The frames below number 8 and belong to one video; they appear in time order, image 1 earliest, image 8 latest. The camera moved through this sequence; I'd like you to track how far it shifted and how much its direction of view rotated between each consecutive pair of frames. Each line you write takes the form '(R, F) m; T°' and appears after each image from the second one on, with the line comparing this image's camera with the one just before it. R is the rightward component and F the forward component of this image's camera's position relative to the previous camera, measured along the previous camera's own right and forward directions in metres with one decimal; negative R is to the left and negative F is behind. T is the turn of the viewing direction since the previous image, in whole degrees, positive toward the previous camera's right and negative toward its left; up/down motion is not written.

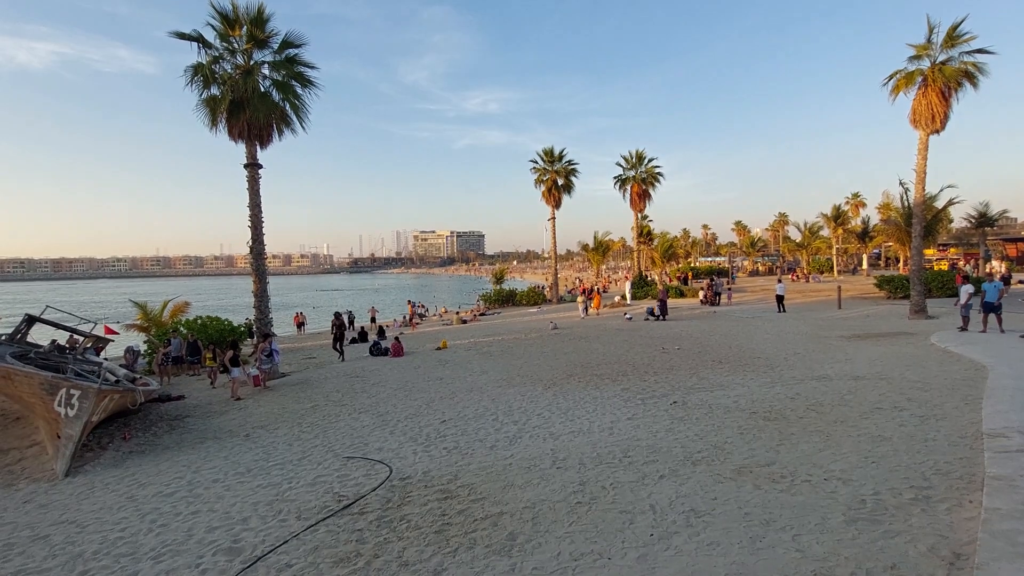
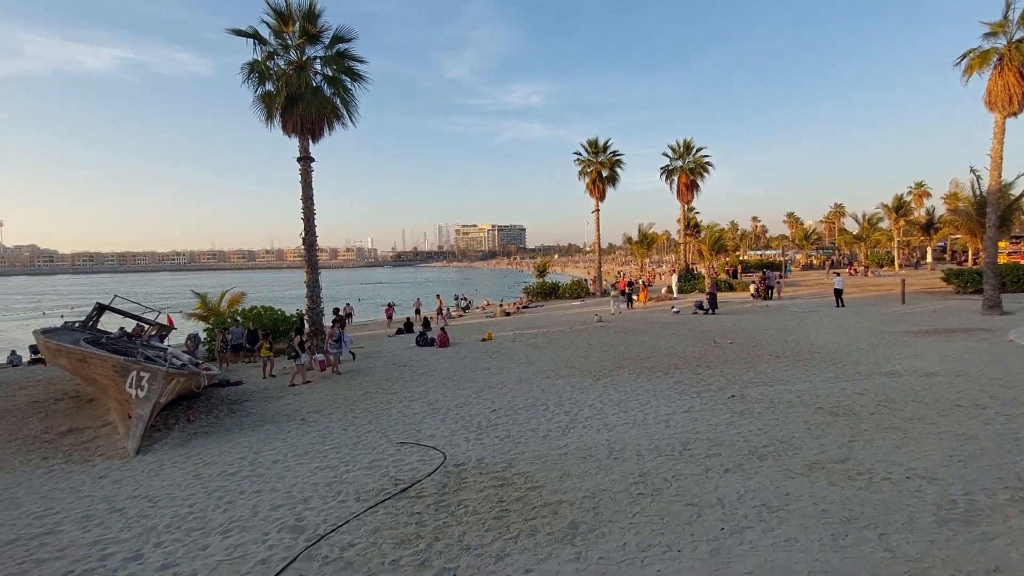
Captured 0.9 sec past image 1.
(-0.2, +0.1) m; -4°
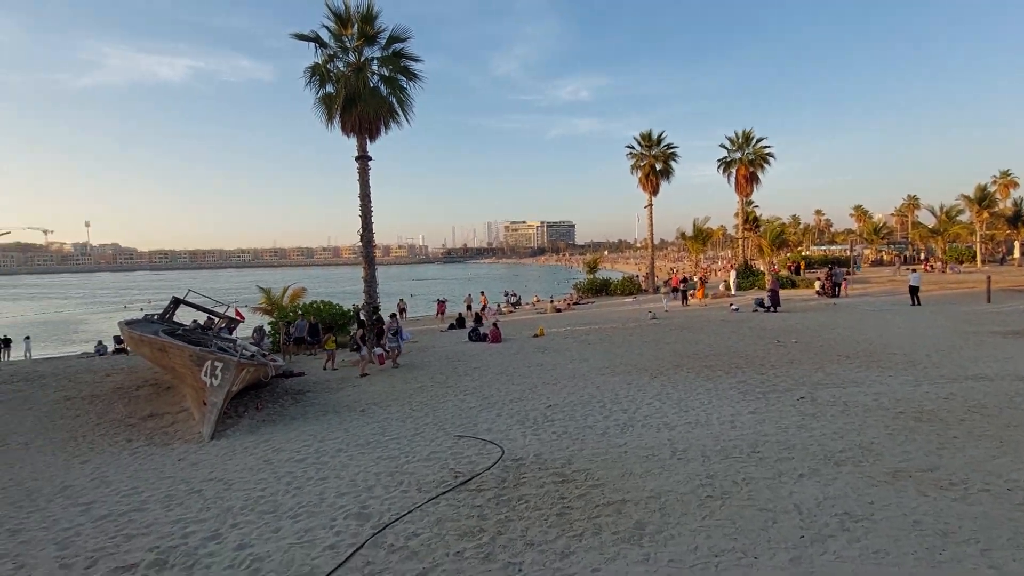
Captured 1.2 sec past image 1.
(-0.1, 0.0) m; -5°
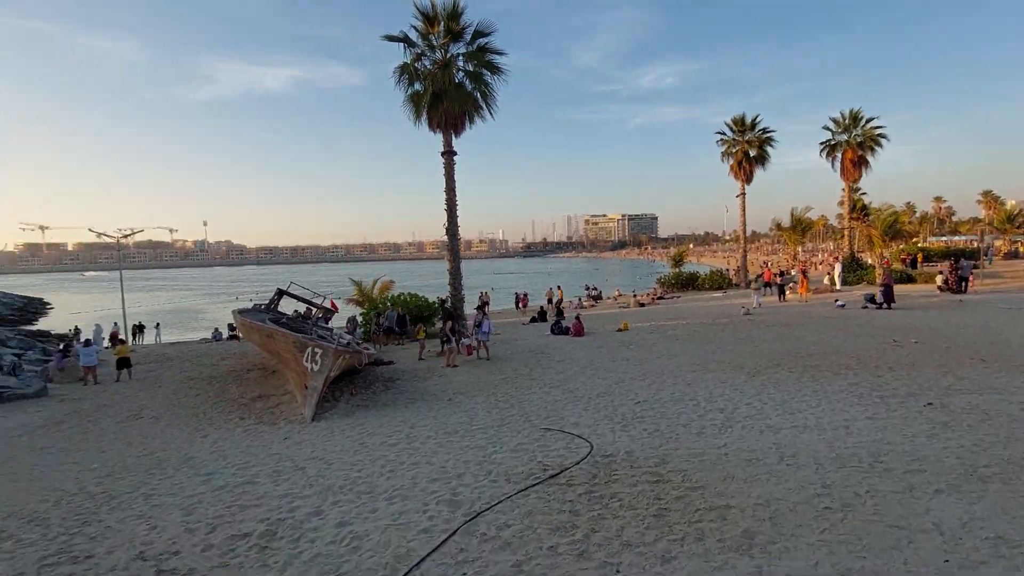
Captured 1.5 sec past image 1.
(-0.1, +0.1) m; -9°
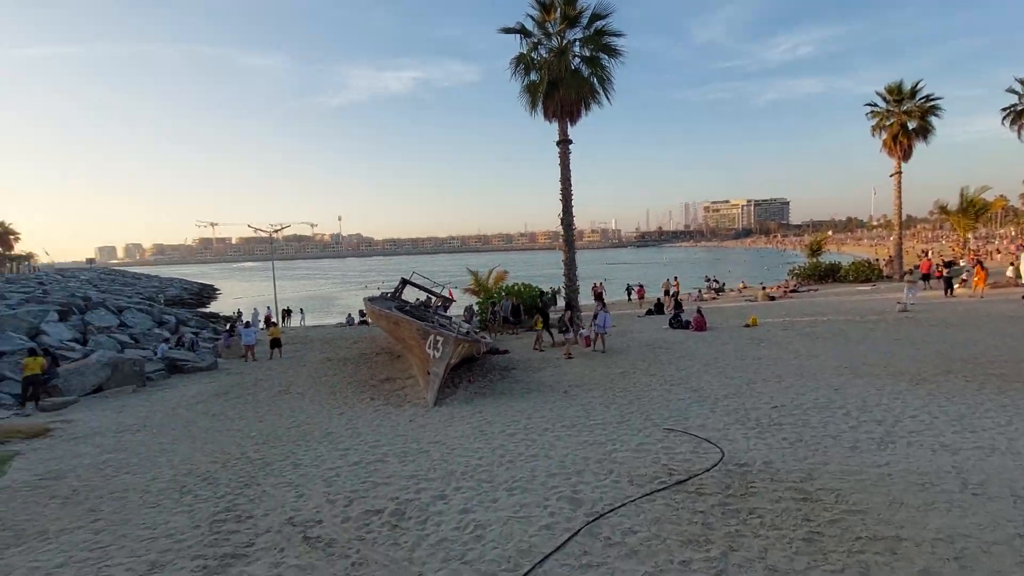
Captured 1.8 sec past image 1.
(-0.1, +0.1) m; -12°
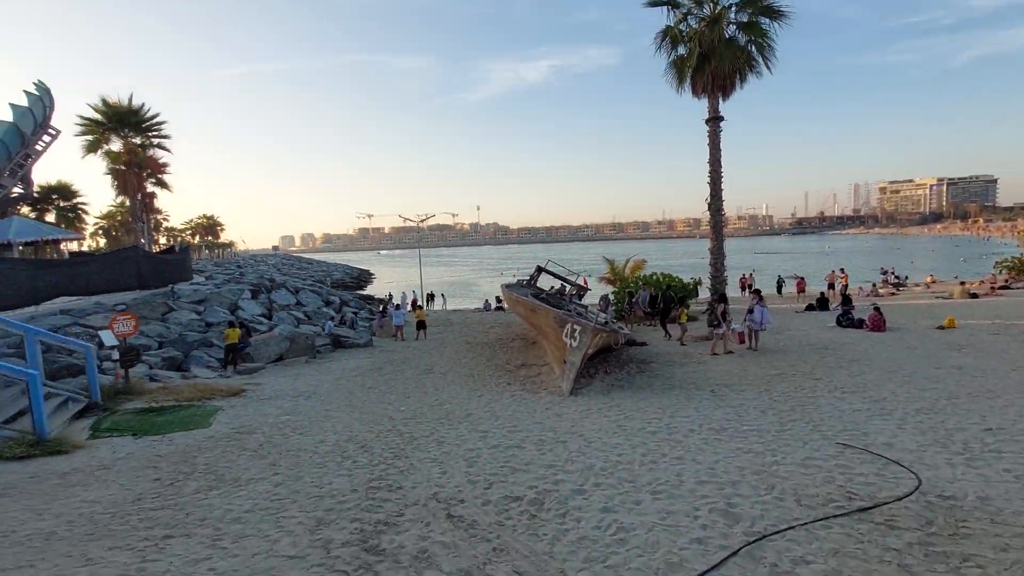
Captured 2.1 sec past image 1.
(-0.1, +0.2) m; -15°
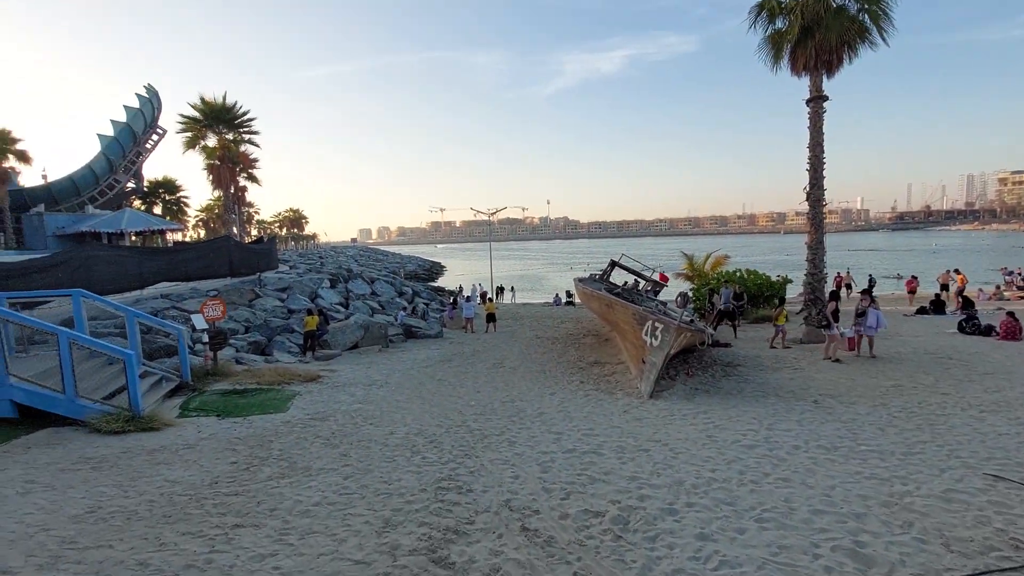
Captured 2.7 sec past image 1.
(-0.1, +0.5) m; -8°
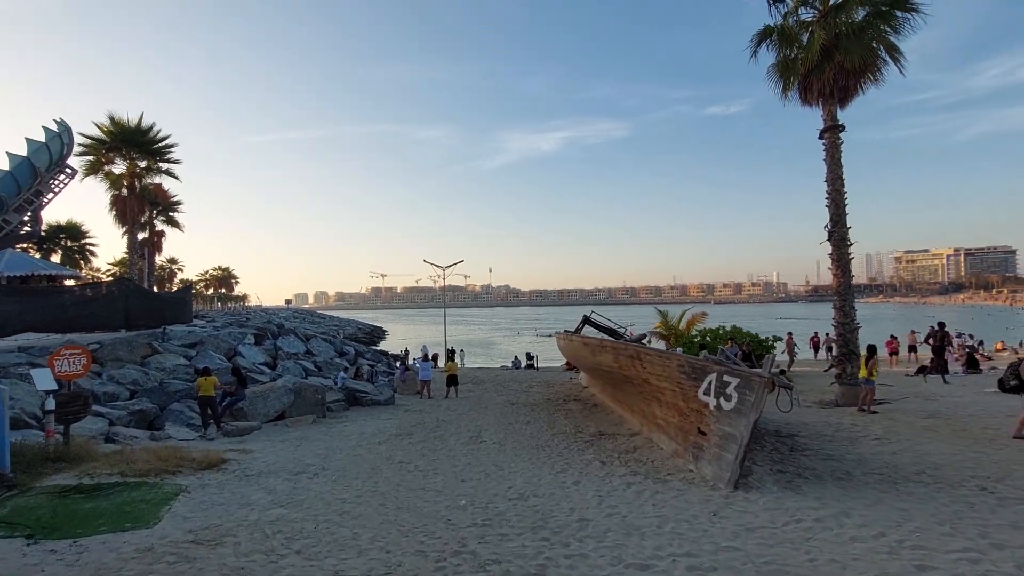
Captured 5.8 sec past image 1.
(-0.8, +2.9) m; +6°
